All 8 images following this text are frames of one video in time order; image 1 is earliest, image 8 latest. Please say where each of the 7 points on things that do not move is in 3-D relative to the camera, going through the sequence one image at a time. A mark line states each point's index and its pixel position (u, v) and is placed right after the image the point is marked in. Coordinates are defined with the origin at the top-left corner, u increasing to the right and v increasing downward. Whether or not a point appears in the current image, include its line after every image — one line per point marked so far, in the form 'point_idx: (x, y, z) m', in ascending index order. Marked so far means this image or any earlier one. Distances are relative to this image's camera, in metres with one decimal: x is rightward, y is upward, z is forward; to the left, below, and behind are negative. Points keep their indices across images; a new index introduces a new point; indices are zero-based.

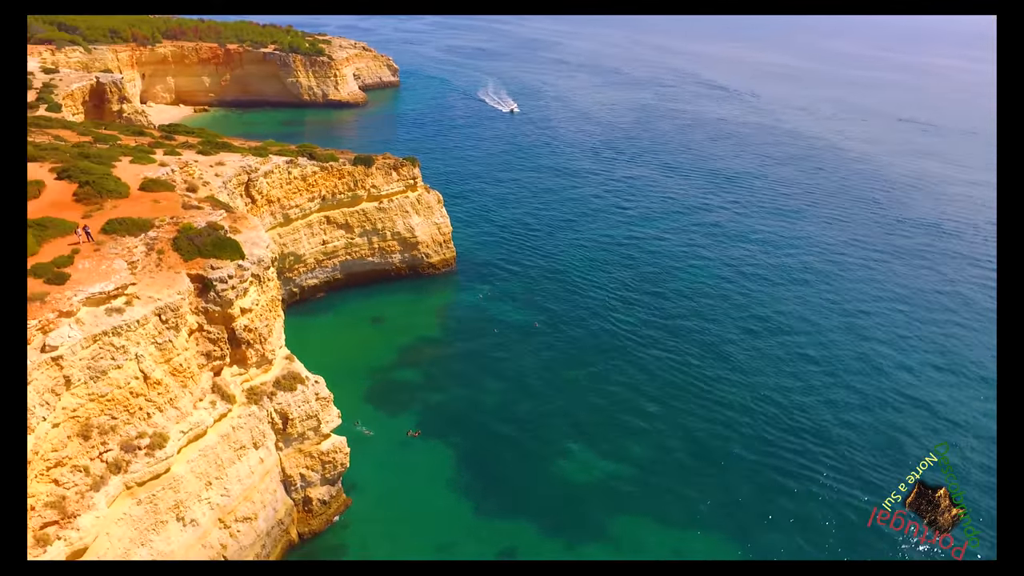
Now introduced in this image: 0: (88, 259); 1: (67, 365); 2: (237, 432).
0: (-15.5, +1.1, +19.6) m
1: (-14.2, -2.4, +16.8) m
2: (-10.3, -5.4, +20.1) m
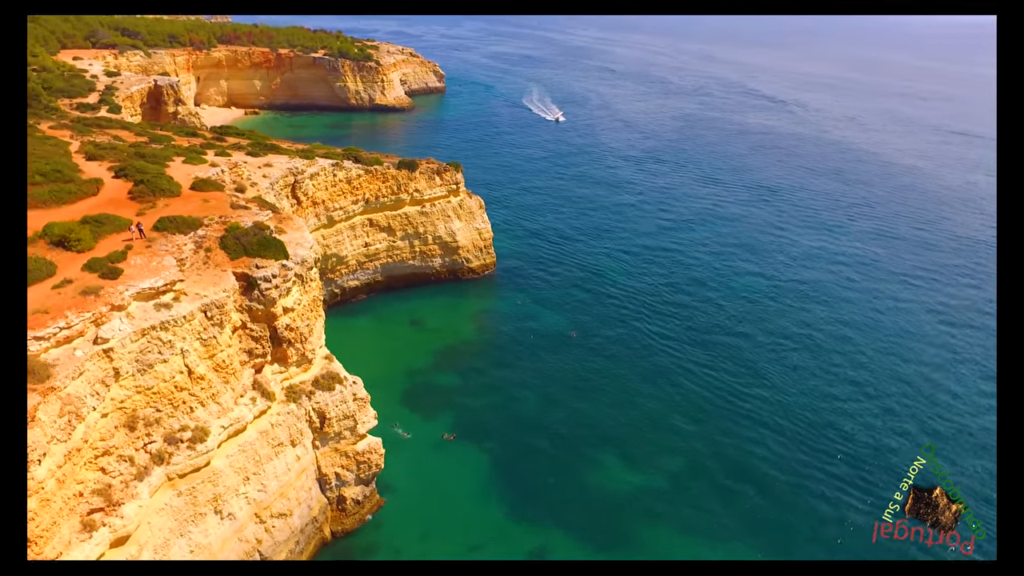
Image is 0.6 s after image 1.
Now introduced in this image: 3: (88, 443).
0: (-14.0, +1.2, +20.2) m
1: (-13.0, -2.2, +17.3) m
2: (-9.0, -5.4, +20.4) m
3: (-13.3, -4.8, +16.6) m
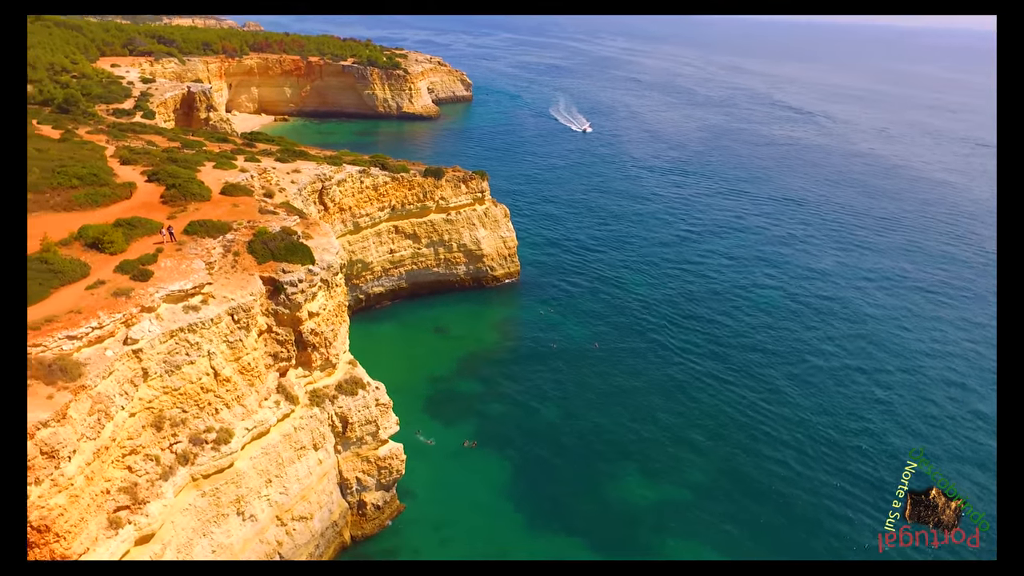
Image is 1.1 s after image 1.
0: (-13.1, +1.1, +20.6) m
1: (-12.2, -2.3, +17.7) m
2: (-8.2, -5.6, +20.6) m
3: (-12.6, -4.8, +16.9) m
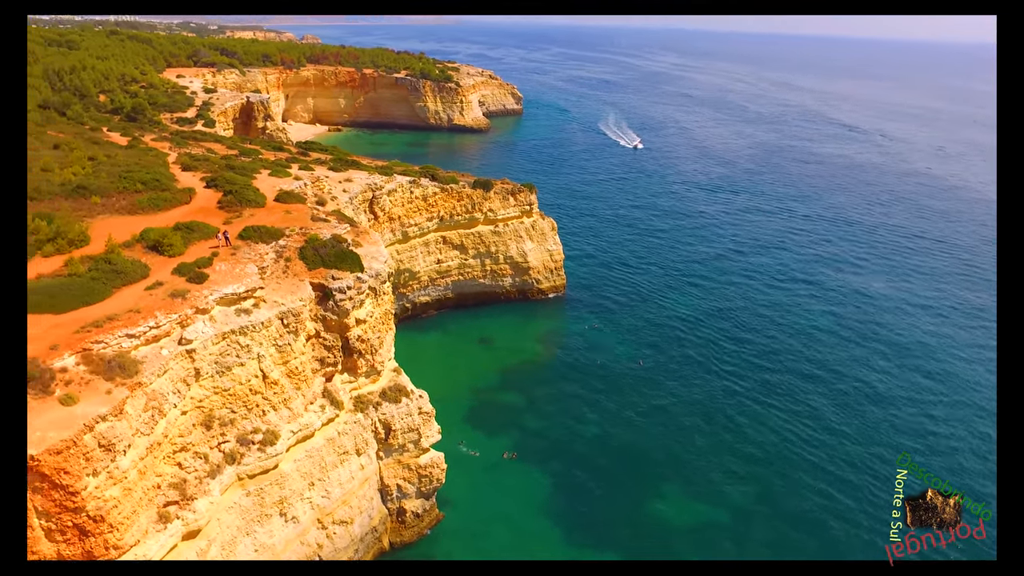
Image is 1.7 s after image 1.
0: (-11.4, +1.0, +21.2) m
1: (-10.7, -2.4, +18.2) m
2: (-6.7, -5.8, +20.9) m
3: (-11.2, -4.9, +17.4) m
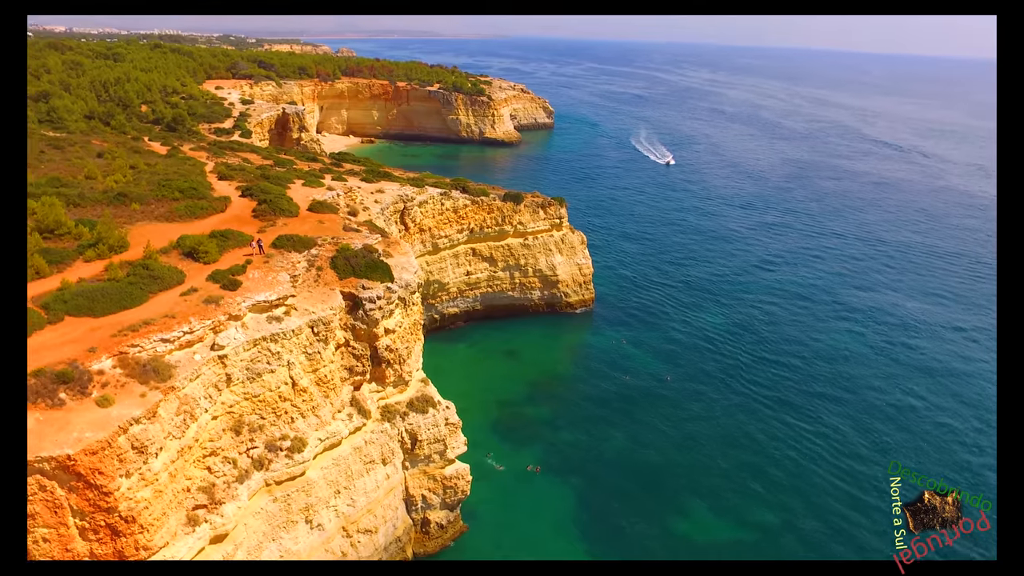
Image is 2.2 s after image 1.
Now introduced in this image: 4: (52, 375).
0: (-10.3, +0.7, +21.6) m
1: (-9.8, -2.6, +18.5) m
2: (-5.7, -6.2, +21.0) m
3: (-10.3, -5.1, +17.7) m
4: (-13.7, -2.4, +15.8) m
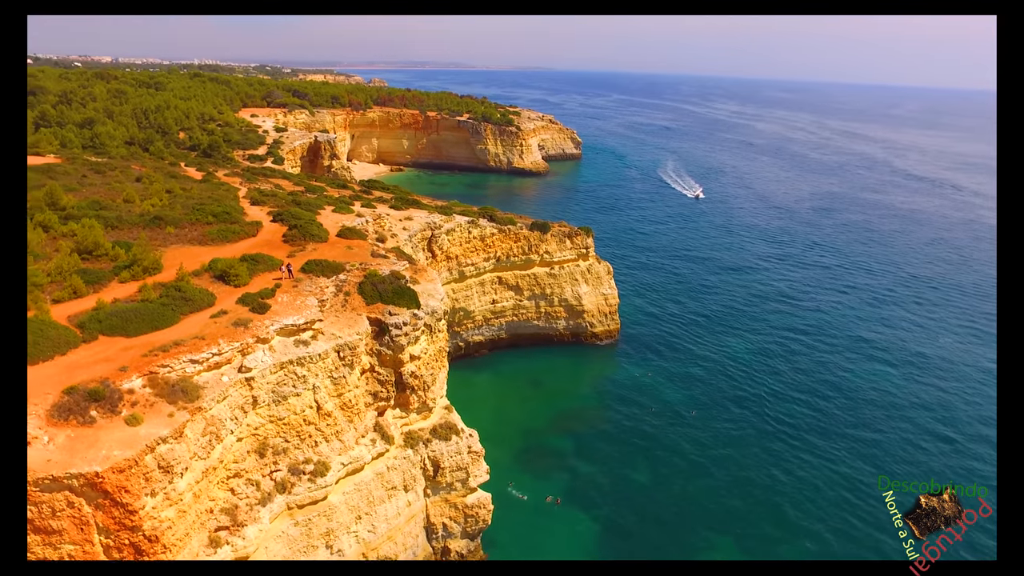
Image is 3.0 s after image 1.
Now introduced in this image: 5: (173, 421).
0: (-9.3, -0.2, +22.0) m
1: (-8.9, -3.5, +18.7) m
2: (-4.8, -7.2, +21.0) m
3: (-9.5, -5.9, +17.9) m
4: (-12.9, -3.1, +16.1) m
5: (-10.3, -4.1, +16.3) m
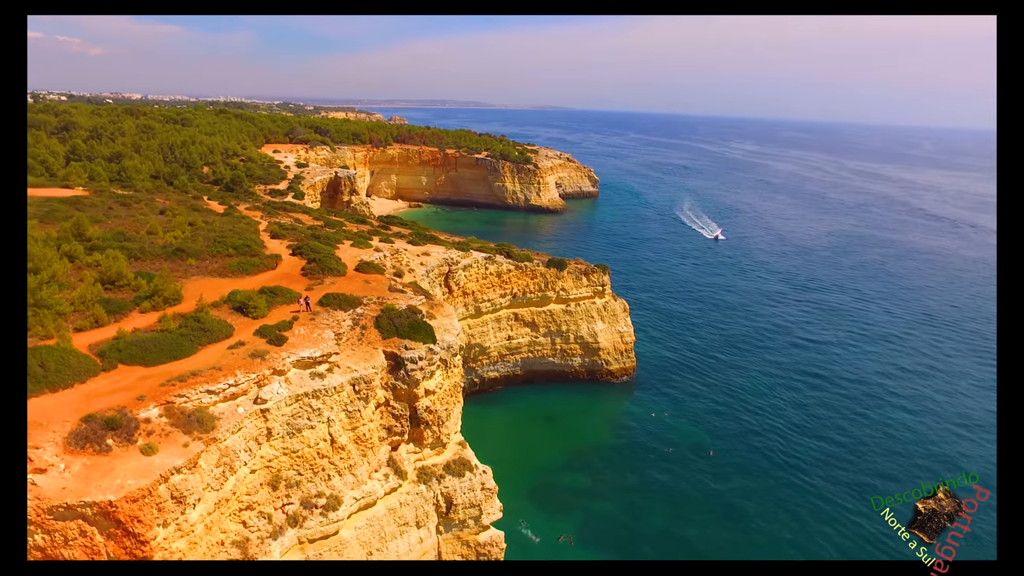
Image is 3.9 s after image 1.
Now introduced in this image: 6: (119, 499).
0: (-8.7, -1.5, +22.2) m
1: (-8.4, -4.7, +18.8) m
2: (-4.3, -8.5, +20.9) m
3: (-9.1, -7.1, +17.8) m
4: (-12.5, -4.1, +16.3) m
5: (-9.8, -5.2, +16.4) m
6: (-10.8, -6.0, +14.8) m
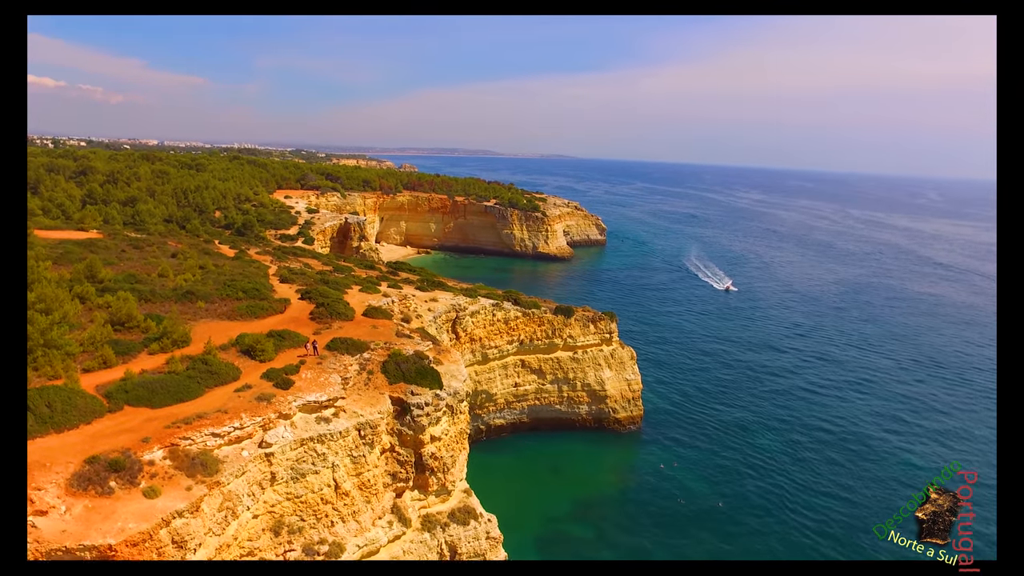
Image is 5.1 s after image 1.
0: (-8.4, -3.3, +22.2) m
1: (-8.2, -6.3, +18.8) m
2: (-4.1, -10.3, +20.6) m
3: (-8.9, -8.7, +17.7) m
4: (-12.3, -5.6, +16.3) m
5: (-9.6, -6.7, +16.3) m
6: (-10.6, -7.4, +14.6) m
